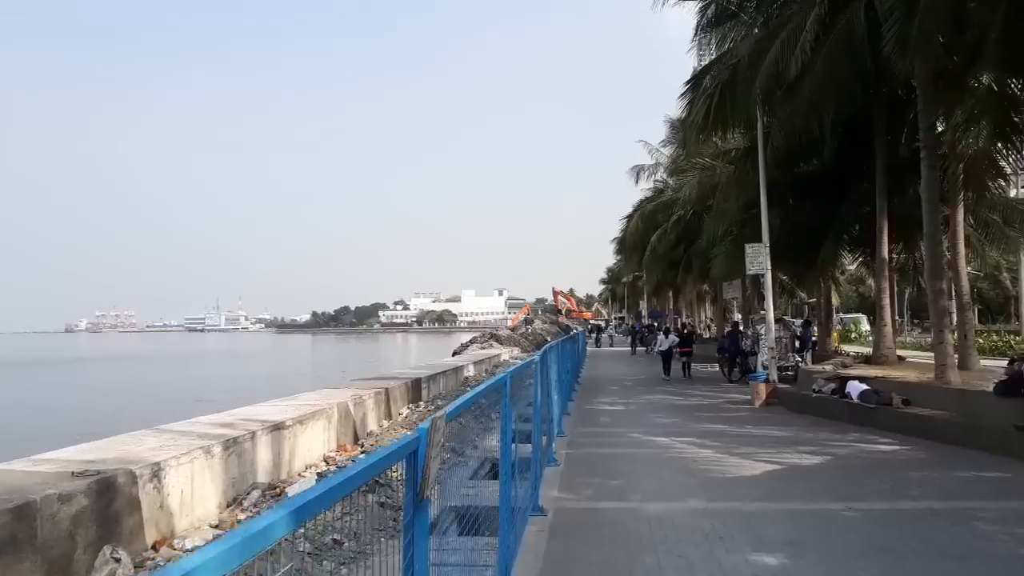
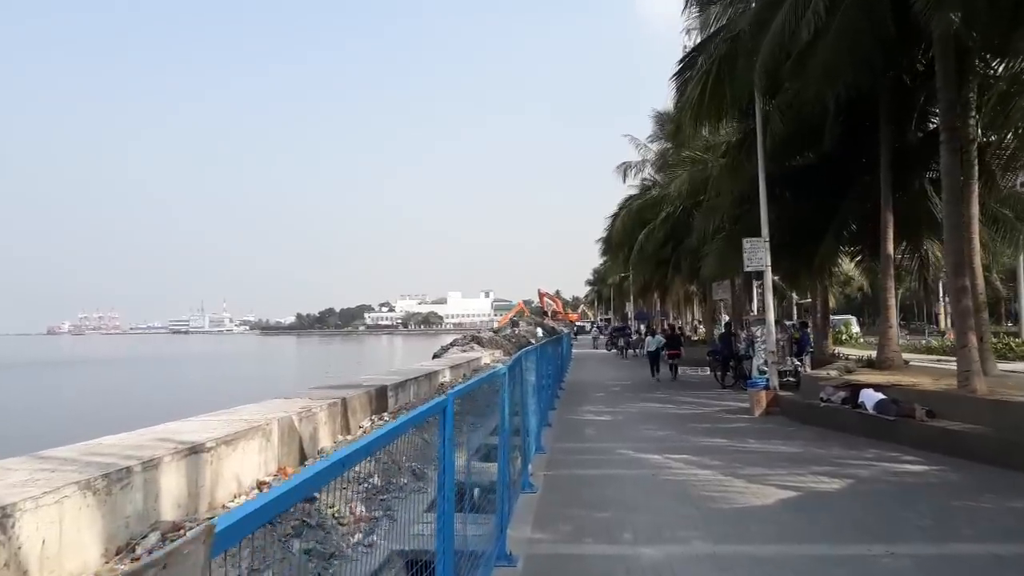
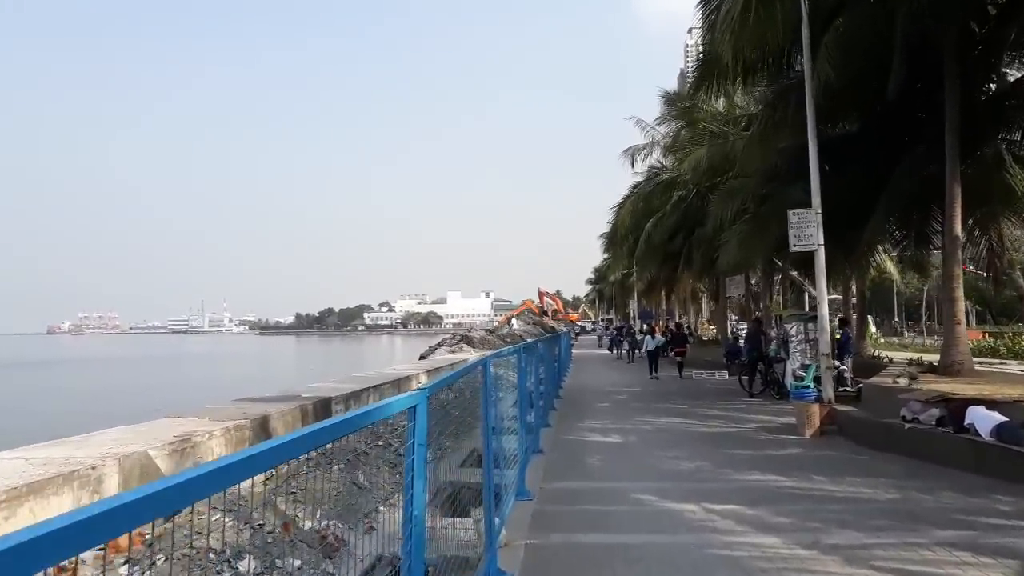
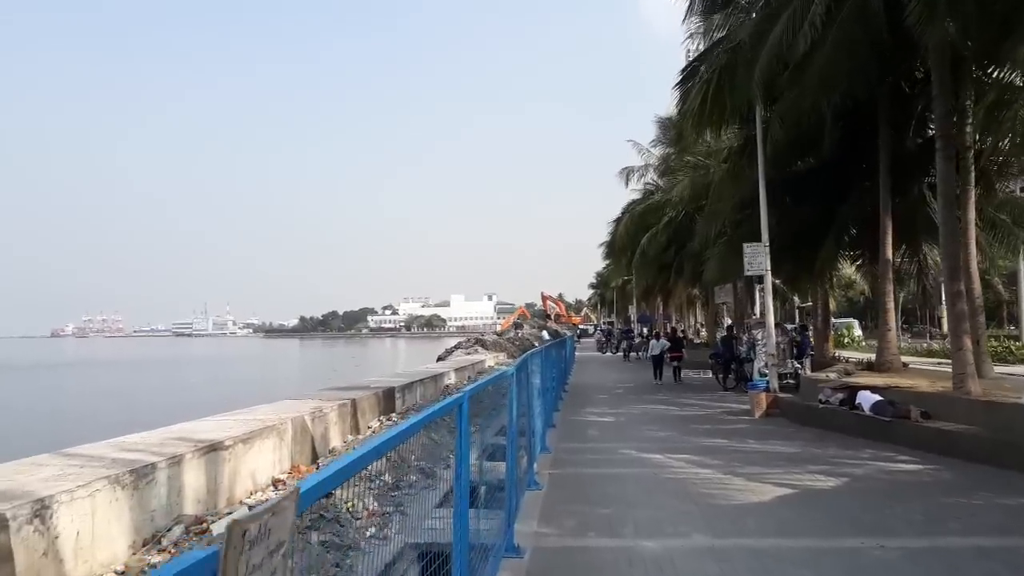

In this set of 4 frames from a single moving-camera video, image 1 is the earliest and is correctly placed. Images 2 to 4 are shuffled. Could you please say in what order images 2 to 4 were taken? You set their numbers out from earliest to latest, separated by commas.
4, 2, 3
